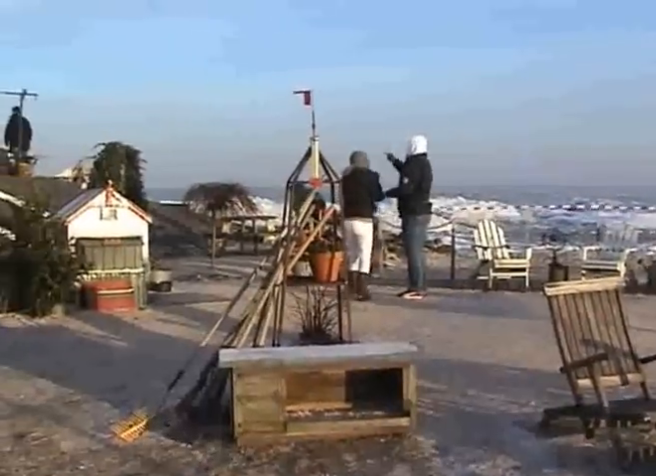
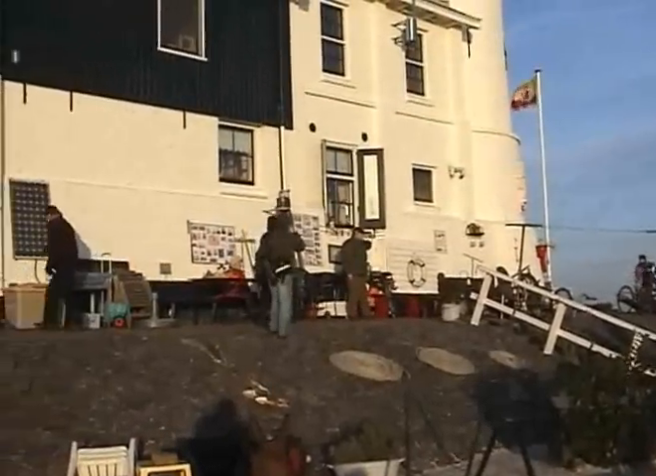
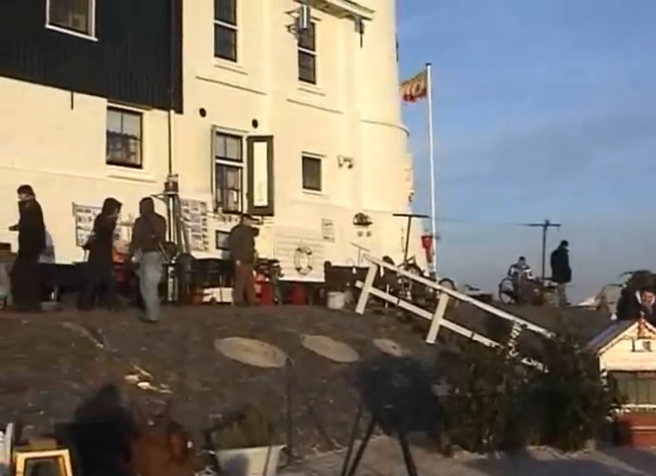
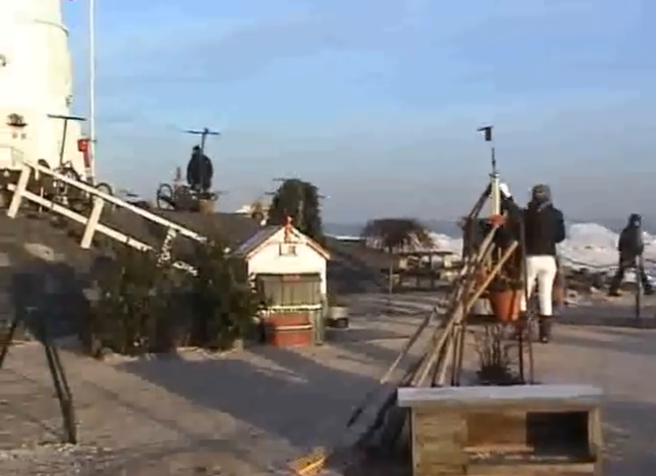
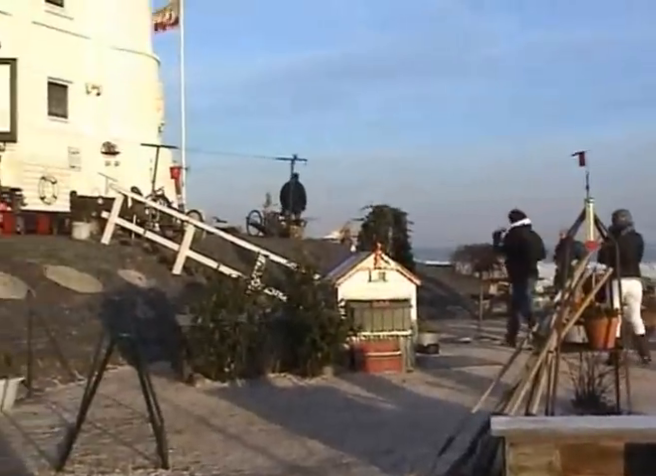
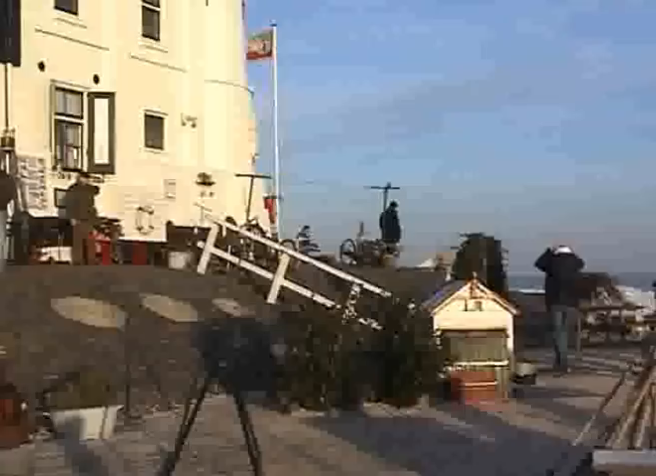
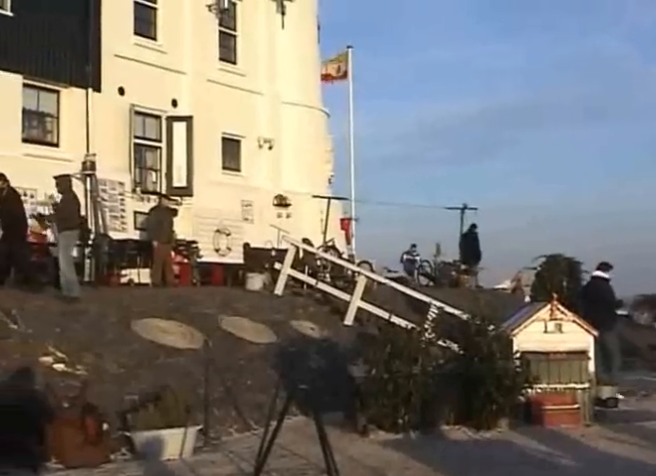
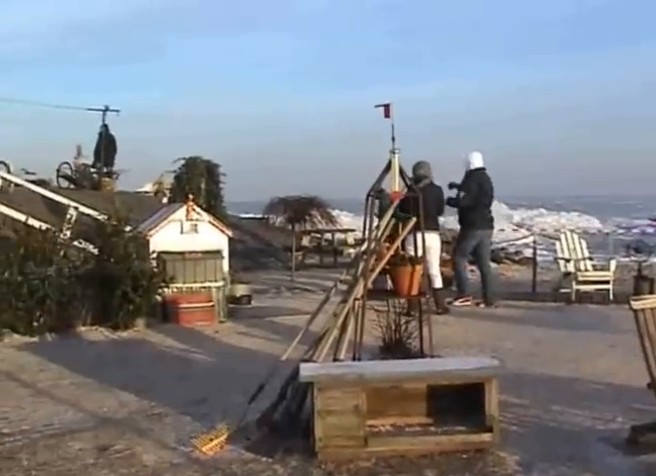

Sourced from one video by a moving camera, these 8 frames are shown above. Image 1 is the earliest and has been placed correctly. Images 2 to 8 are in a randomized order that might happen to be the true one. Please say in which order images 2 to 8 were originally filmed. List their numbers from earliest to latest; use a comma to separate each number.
8, 4, 5, 6, 7, 3, 2
